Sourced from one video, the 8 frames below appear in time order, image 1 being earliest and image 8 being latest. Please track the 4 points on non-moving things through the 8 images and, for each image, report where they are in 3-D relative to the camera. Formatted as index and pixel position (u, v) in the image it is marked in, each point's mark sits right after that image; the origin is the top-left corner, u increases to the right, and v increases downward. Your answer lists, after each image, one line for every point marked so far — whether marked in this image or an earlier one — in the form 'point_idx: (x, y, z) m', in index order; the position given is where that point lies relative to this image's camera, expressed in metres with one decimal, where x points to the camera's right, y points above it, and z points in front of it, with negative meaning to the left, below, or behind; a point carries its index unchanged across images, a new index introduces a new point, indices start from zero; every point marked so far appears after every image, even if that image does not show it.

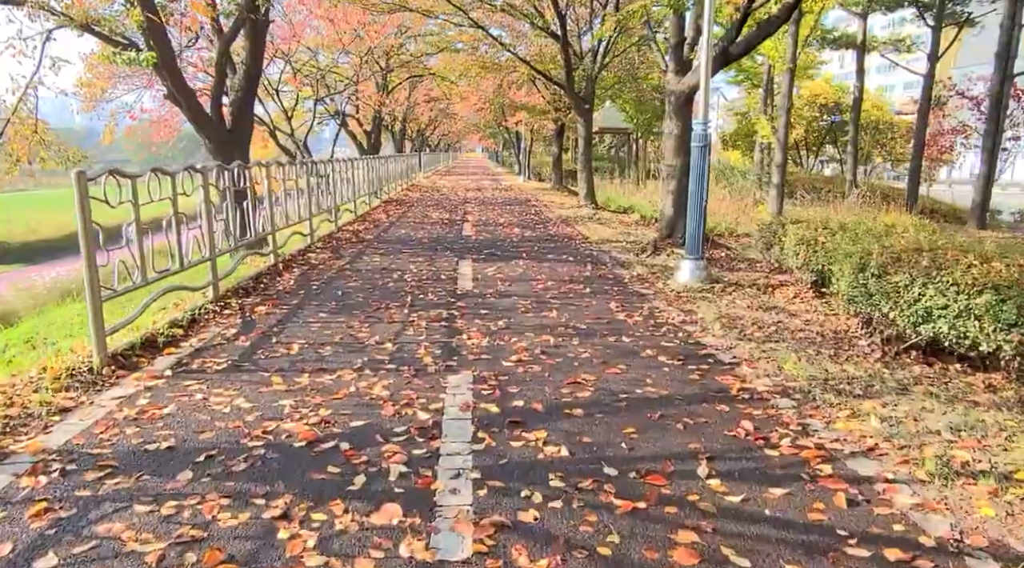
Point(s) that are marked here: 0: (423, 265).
0: (-1.1, +0.2, +10.6) m
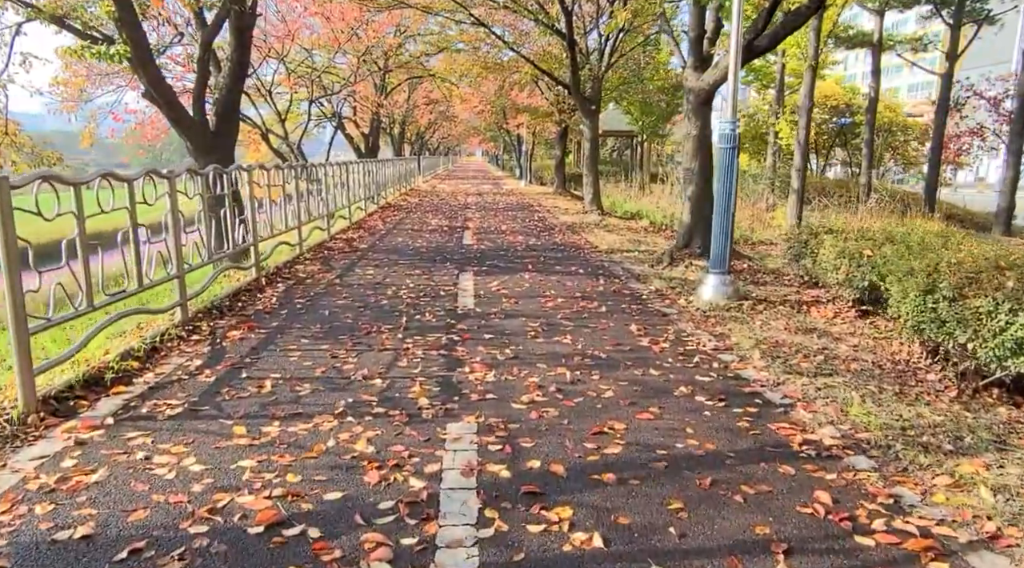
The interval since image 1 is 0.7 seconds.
0: (-1.0, +0.1, +9.7) m
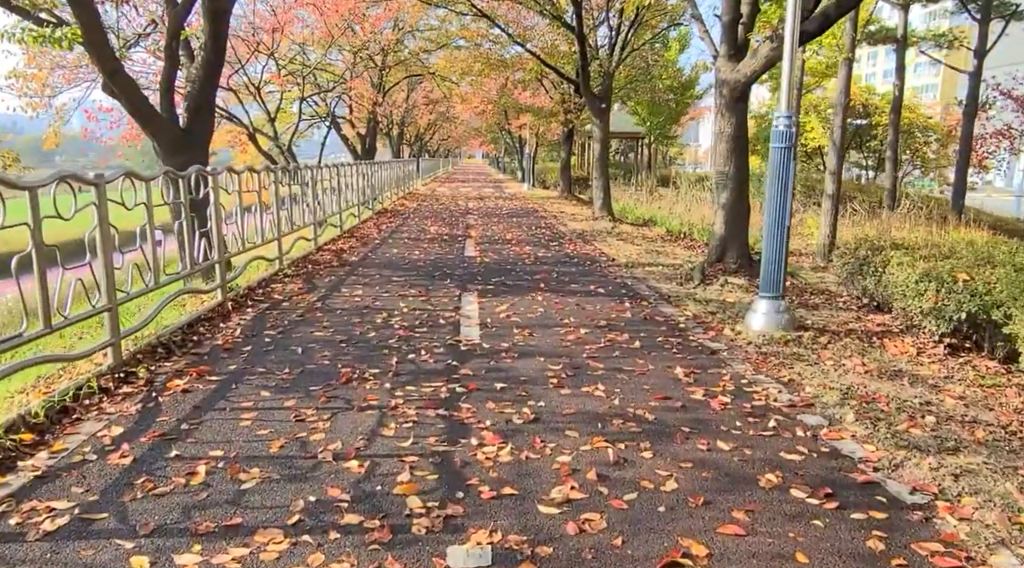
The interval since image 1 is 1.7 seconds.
0: (-0.9, -0.2, +8.3) m
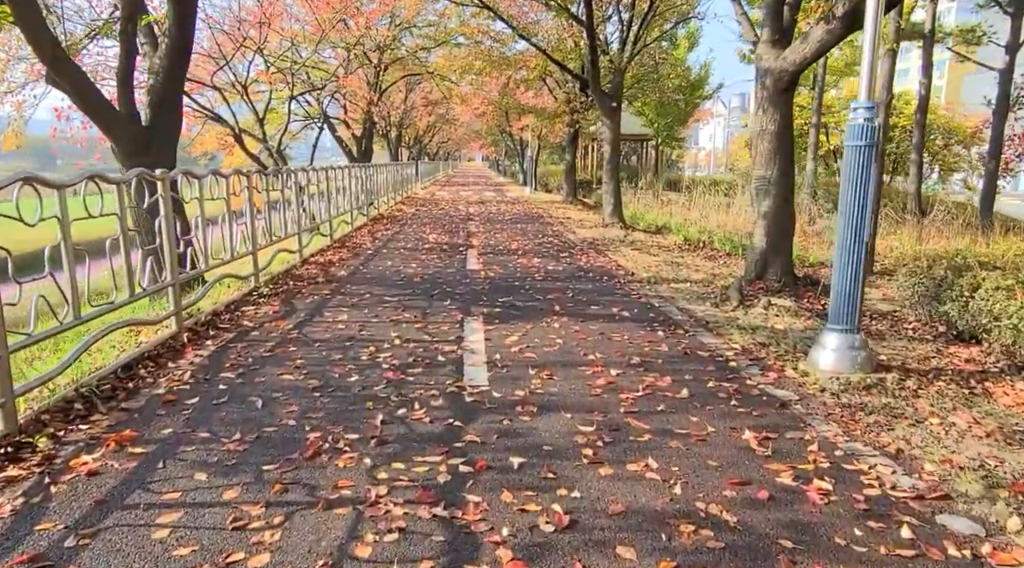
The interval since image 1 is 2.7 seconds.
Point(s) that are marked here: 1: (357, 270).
0: (-0.8, -0.4, +7.0) m
1: (-2.0, +0.2, +10.8) m
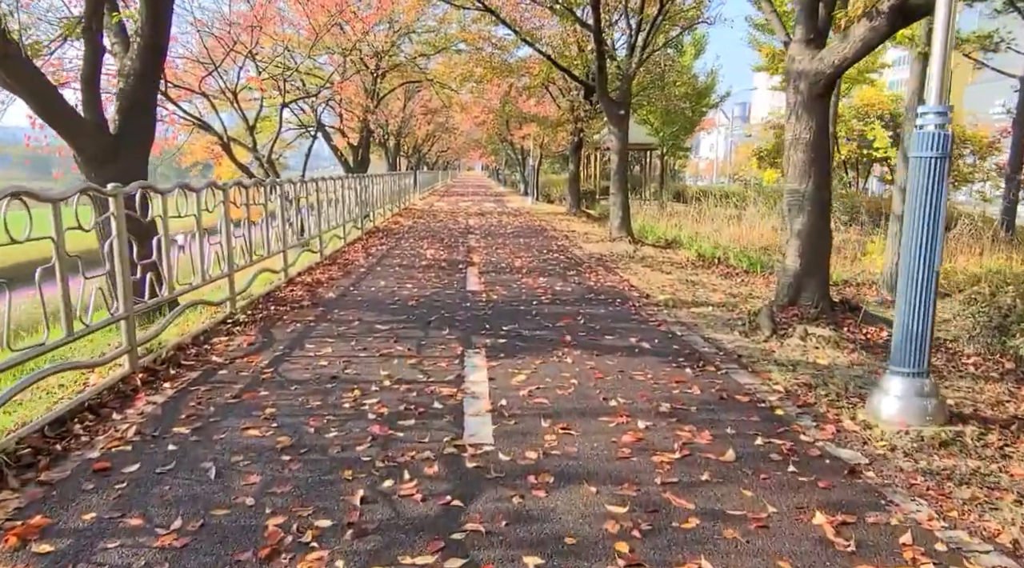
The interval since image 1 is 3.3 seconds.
0: (-0.8, -0.6, +6.1) m
1: (-1.9, -0.1, +10.0) m
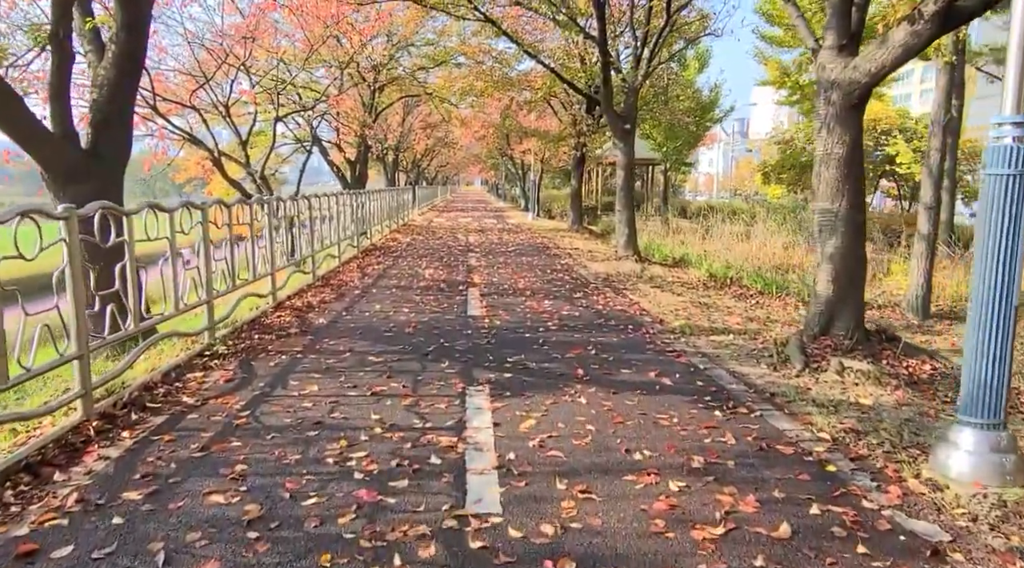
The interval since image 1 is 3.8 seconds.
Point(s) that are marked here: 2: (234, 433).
0: (-0.7, -0.8, +5.4) m
1: (-1.9, -0.4, +9.3) m
2: (-1.6, -0.9, +4.9) m
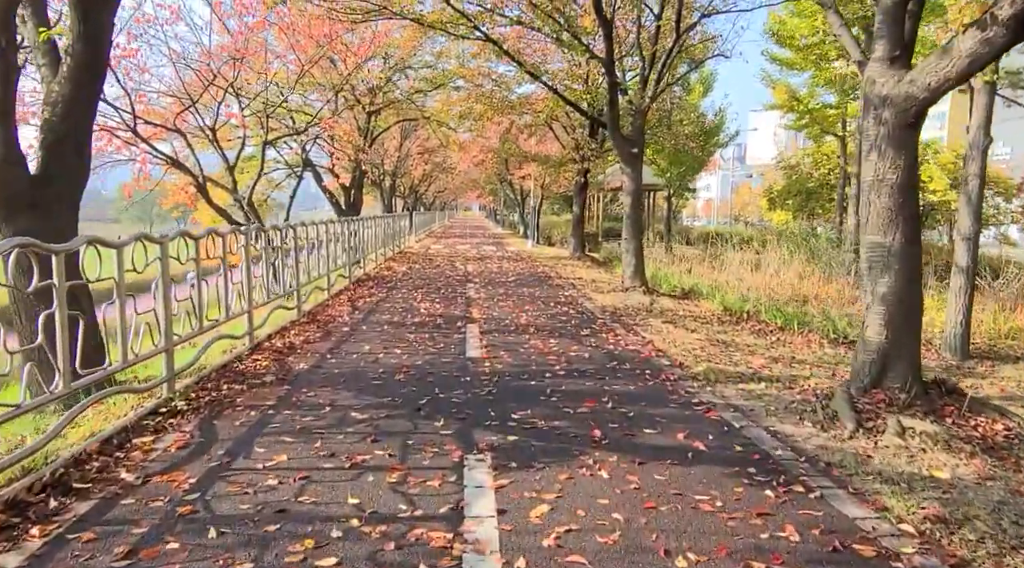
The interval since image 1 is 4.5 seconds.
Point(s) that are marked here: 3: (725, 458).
0: (-0.7, -1.1, +4.5) m
1: (-1.9, -0.8, +8.3) m
2: (-1.6, -1.1, +3.9) m
3: (+1.3, -1.1, +5.3) m
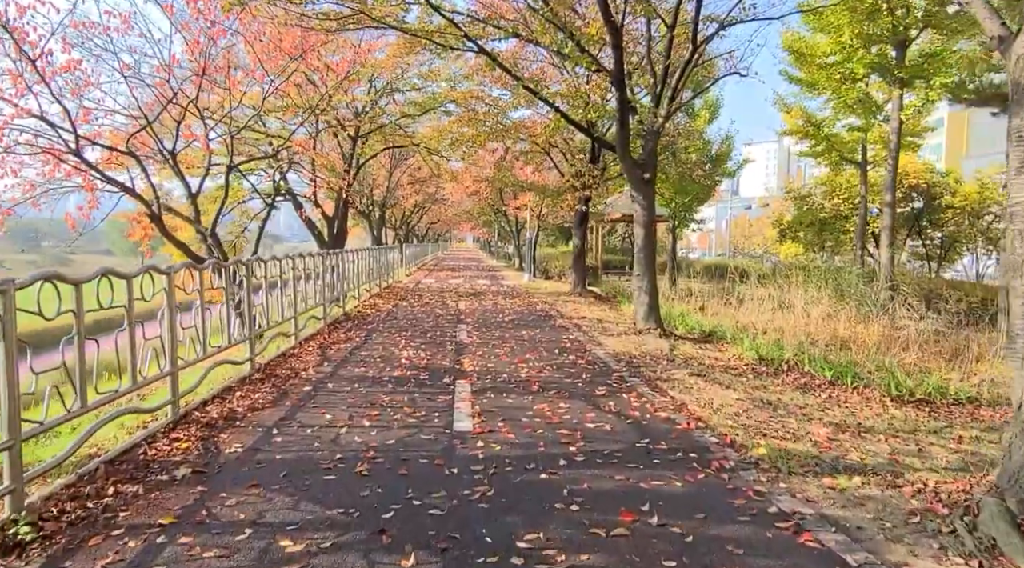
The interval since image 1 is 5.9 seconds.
0: (-0.7, -1.4, +2.5) m
1: (-1.8, -1.2, +6.3) m
2: (-1.5, -1.4, +1.9) m
3: (+1.3, -1.4, +3.3) m
